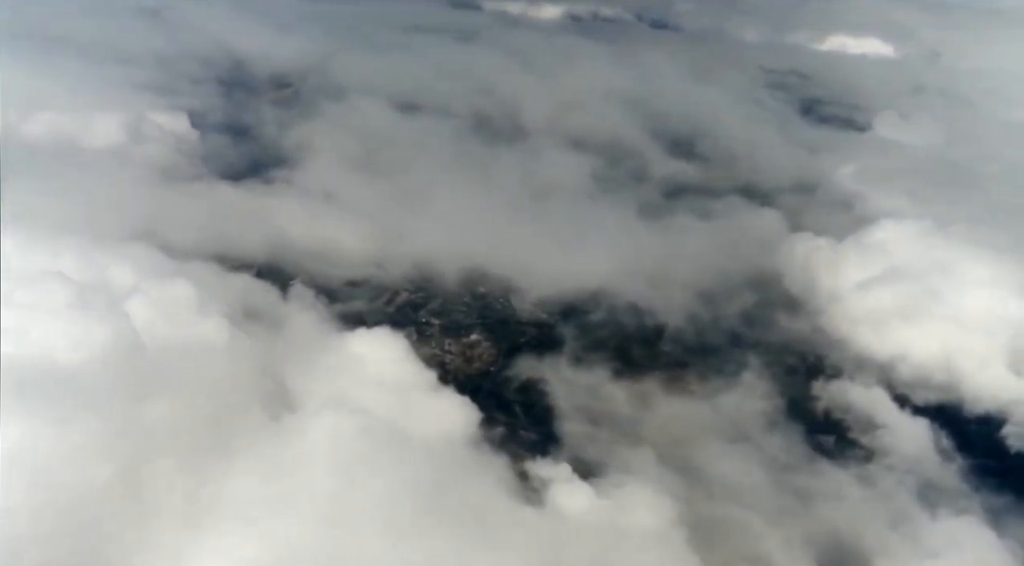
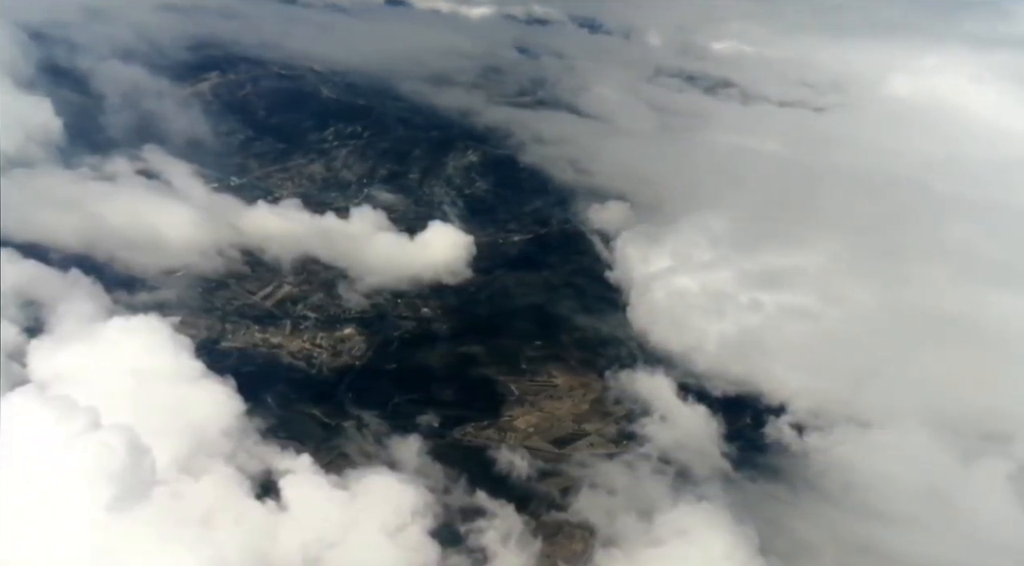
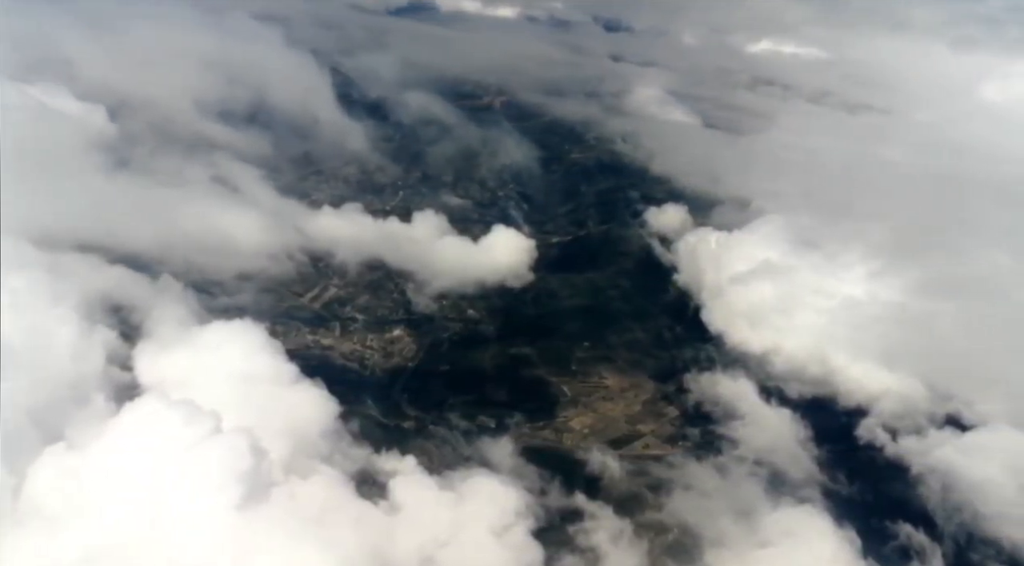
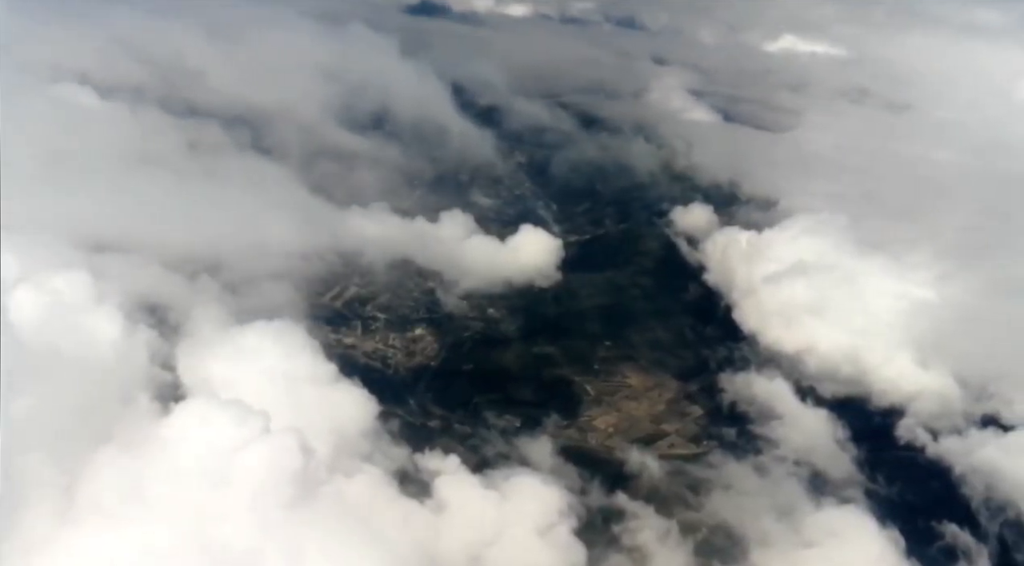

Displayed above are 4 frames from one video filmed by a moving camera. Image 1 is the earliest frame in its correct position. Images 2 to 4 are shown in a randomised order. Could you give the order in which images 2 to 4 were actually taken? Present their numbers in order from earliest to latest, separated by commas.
4, 3, 2
